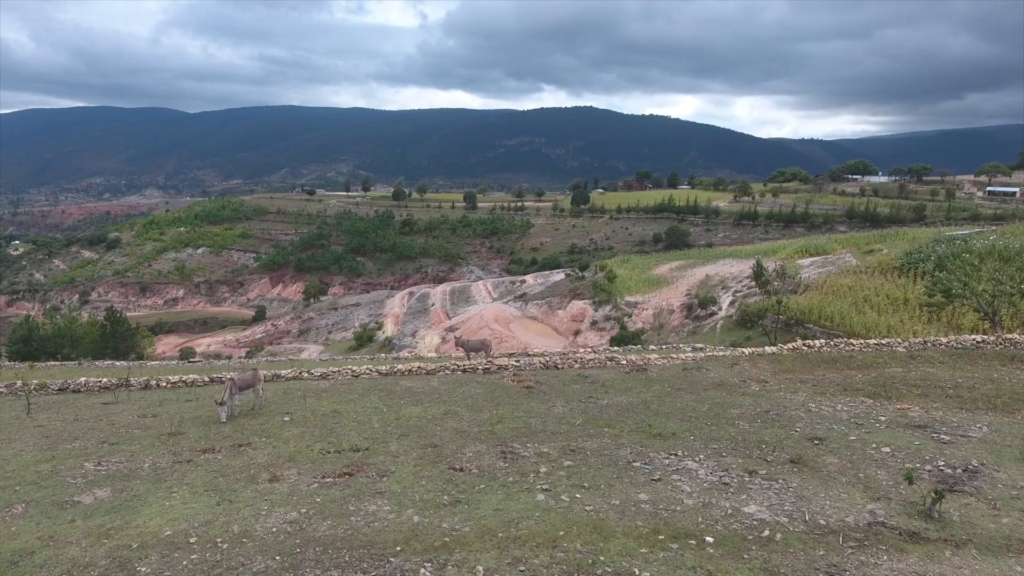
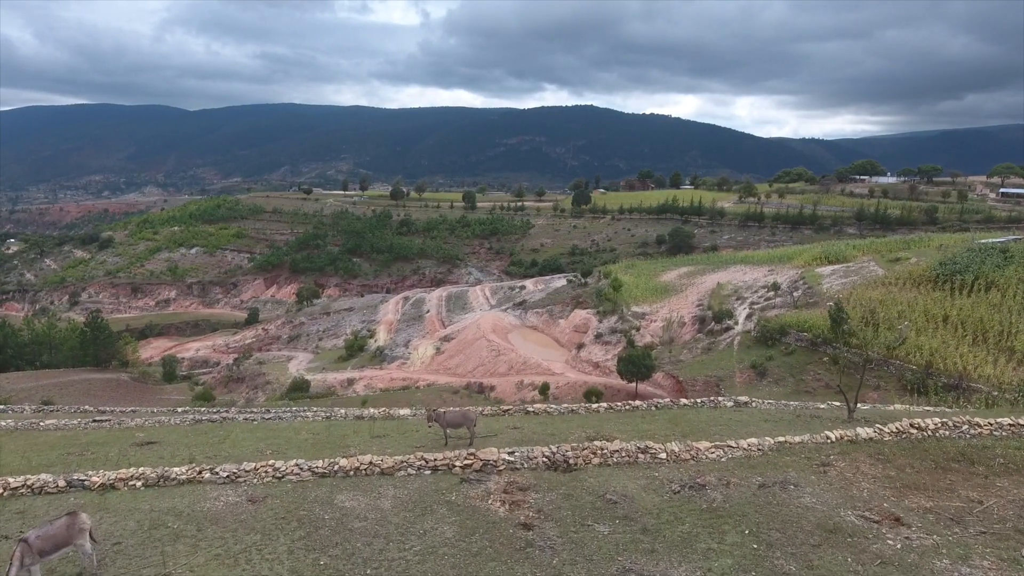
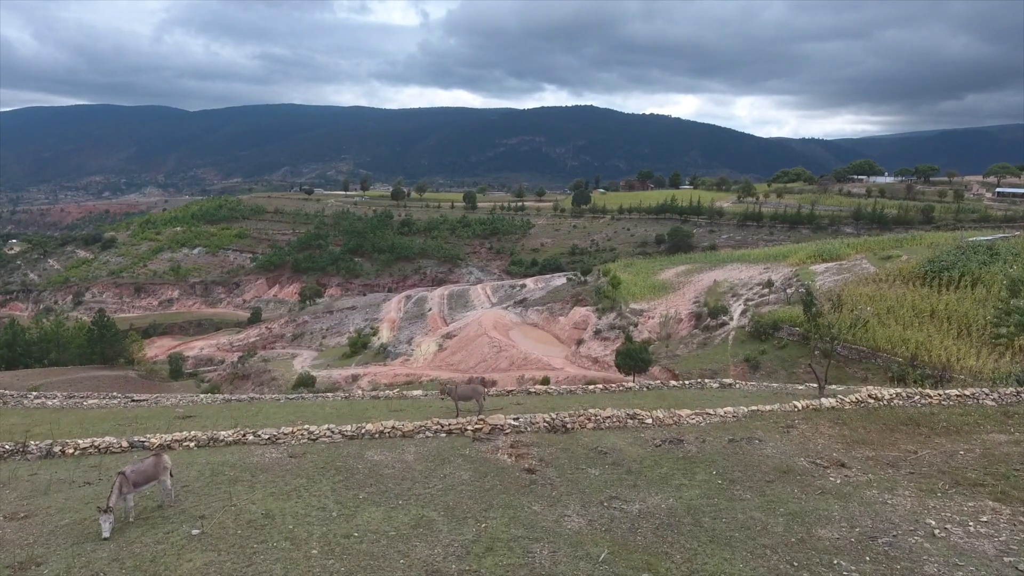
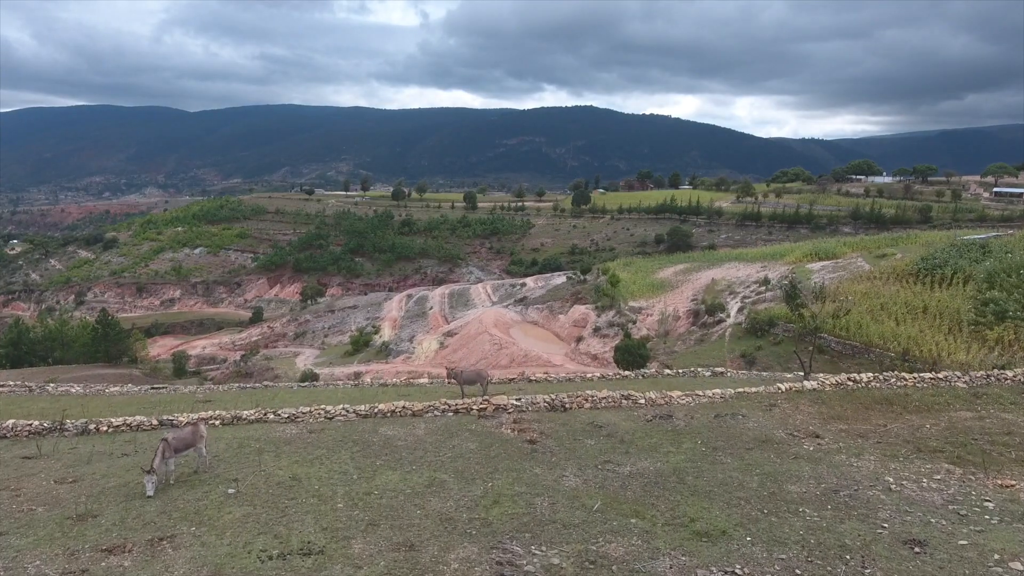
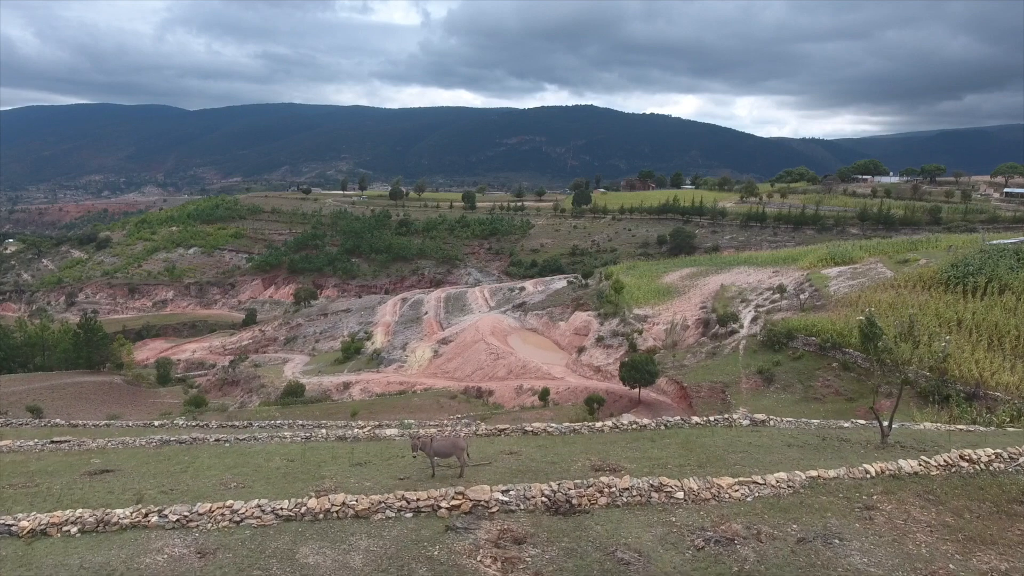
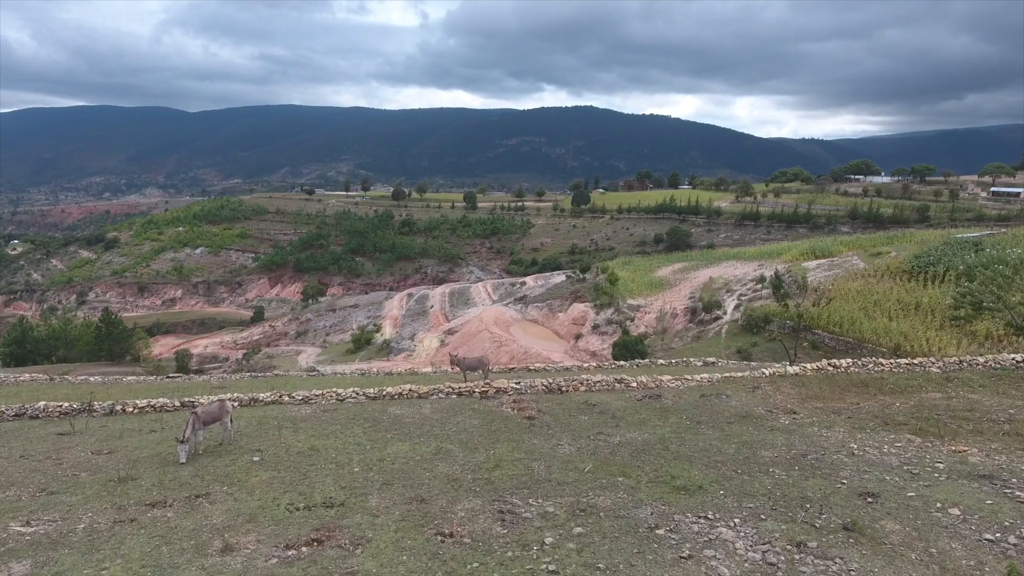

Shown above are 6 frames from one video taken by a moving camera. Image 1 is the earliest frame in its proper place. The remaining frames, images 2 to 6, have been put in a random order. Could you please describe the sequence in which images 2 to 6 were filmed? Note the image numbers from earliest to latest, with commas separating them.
6, 4, 3, 2, 5
